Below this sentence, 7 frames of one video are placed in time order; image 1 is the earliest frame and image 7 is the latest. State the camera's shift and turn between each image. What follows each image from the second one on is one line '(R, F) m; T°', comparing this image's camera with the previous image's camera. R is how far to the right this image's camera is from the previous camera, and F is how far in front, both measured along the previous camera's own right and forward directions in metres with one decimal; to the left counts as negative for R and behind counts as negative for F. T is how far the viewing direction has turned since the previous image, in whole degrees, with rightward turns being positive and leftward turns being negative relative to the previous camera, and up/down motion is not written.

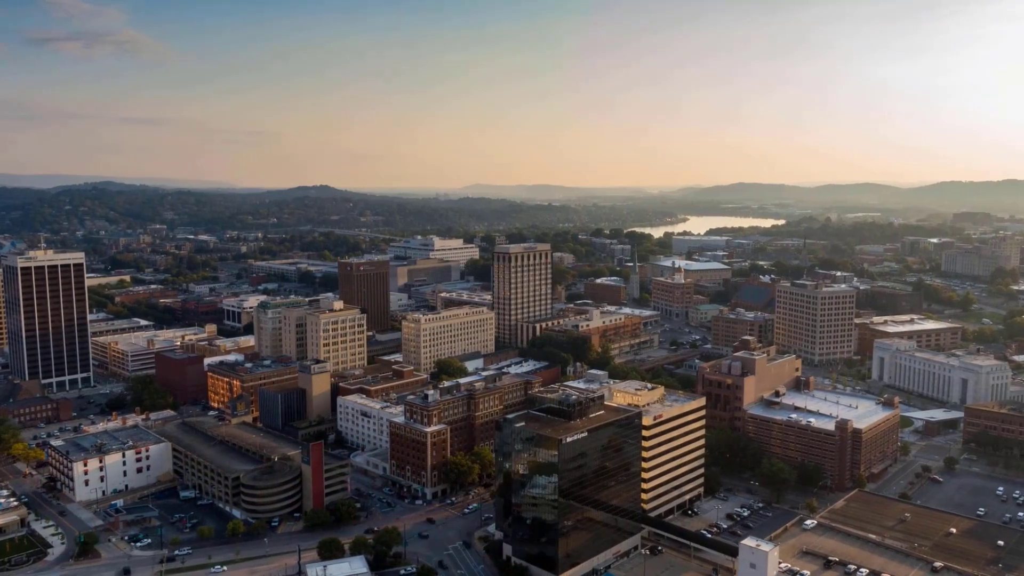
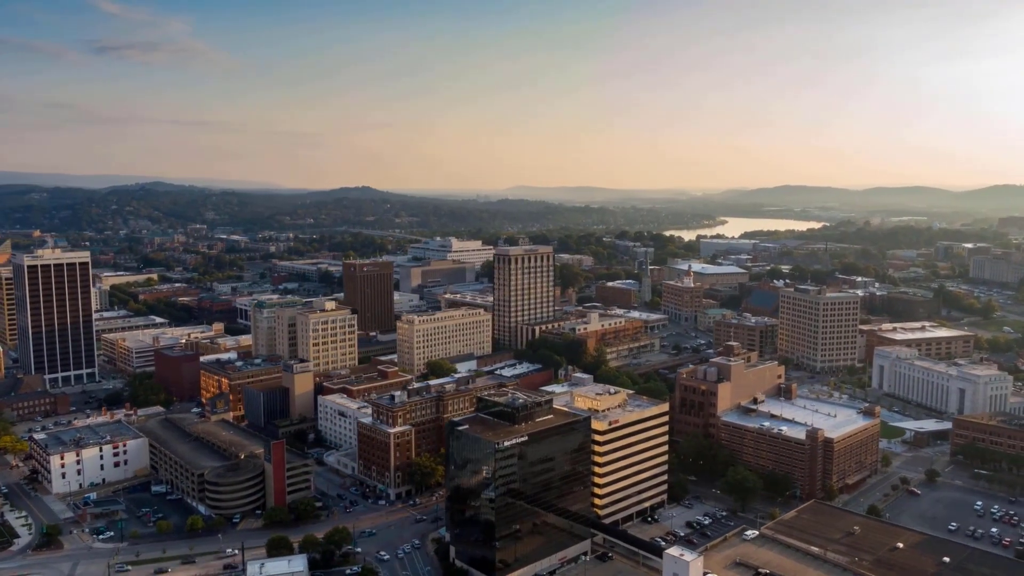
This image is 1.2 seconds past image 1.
(+4.4, +0.2) m; -3°
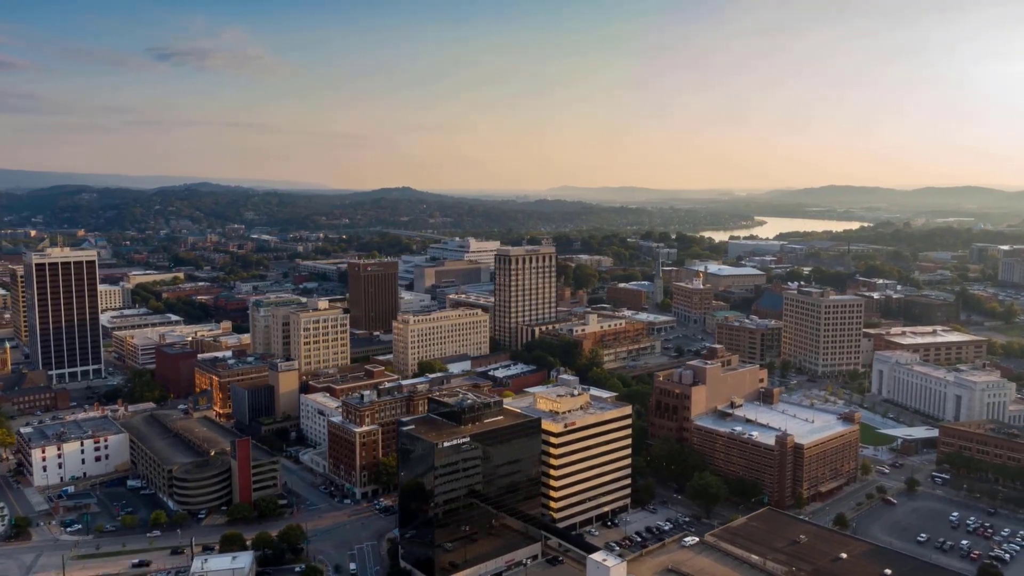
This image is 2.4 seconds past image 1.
(+4.3, +0.2) m; -3°
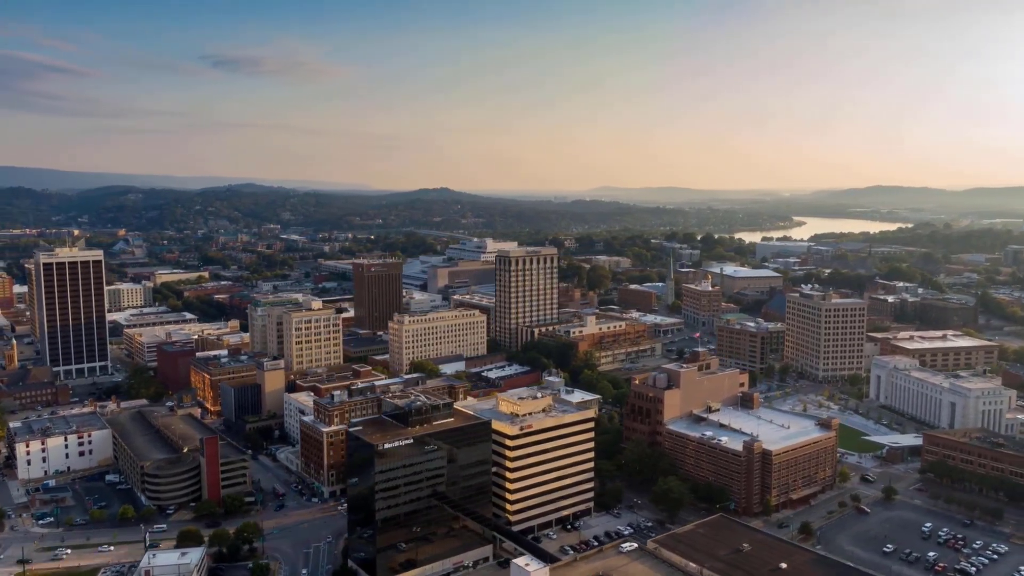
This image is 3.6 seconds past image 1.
(+4.2, +0.2) m; -3°
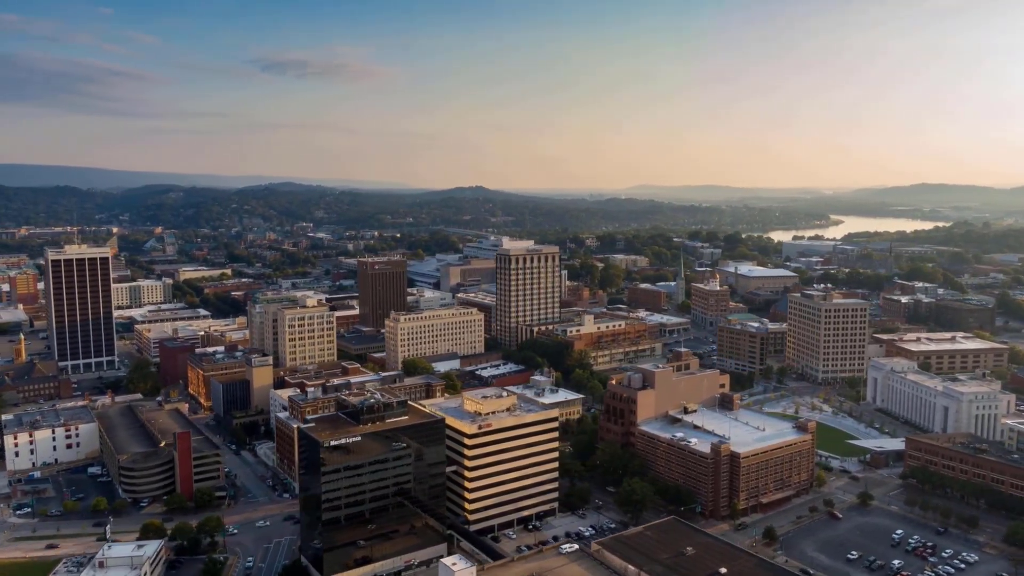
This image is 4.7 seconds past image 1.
(+3.9, +0.2) m; -3°
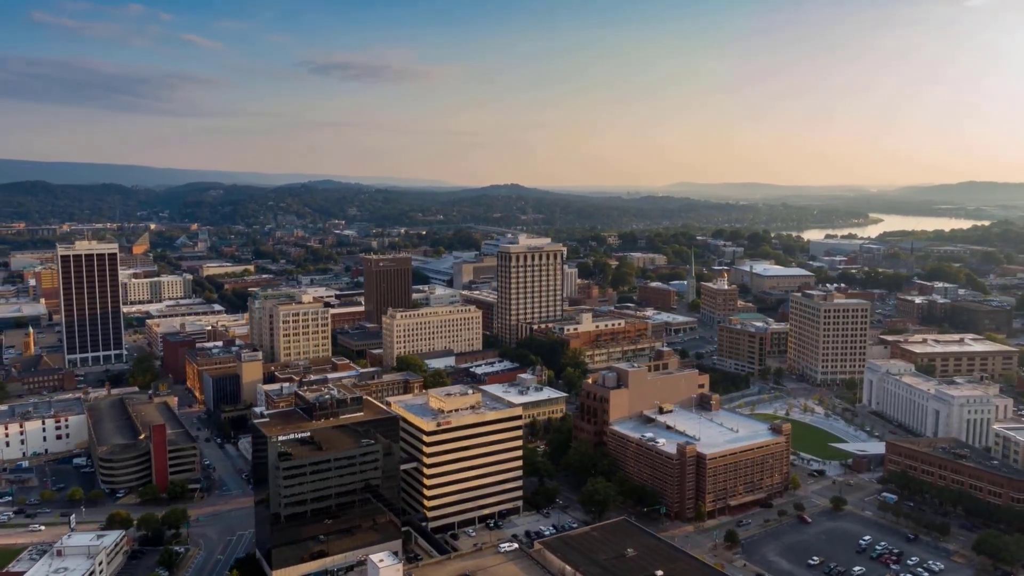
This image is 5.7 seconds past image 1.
(+3.9, +0.2) m; -3°
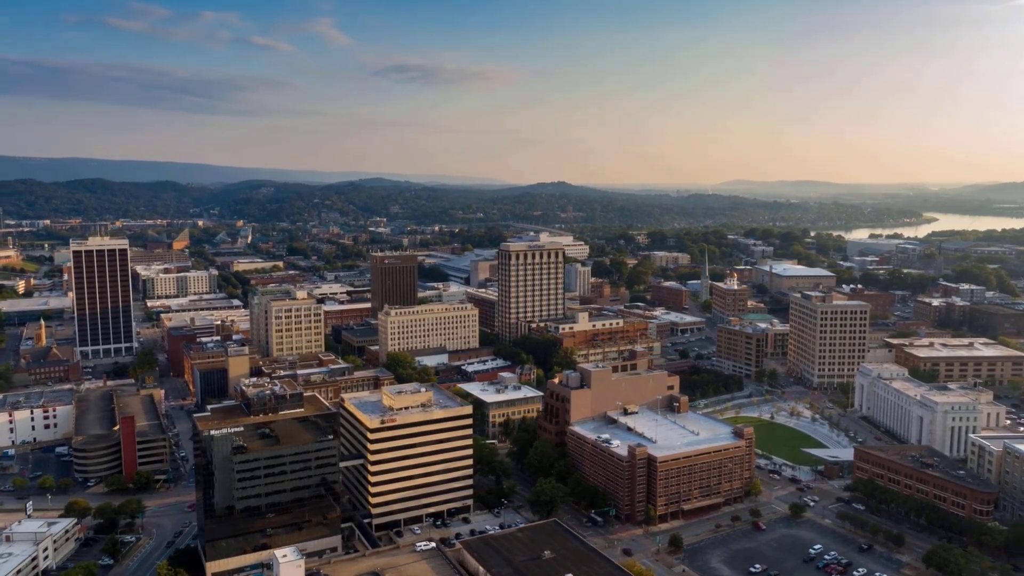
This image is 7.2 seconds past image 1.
(+5.2, +0.4) m; -4°
